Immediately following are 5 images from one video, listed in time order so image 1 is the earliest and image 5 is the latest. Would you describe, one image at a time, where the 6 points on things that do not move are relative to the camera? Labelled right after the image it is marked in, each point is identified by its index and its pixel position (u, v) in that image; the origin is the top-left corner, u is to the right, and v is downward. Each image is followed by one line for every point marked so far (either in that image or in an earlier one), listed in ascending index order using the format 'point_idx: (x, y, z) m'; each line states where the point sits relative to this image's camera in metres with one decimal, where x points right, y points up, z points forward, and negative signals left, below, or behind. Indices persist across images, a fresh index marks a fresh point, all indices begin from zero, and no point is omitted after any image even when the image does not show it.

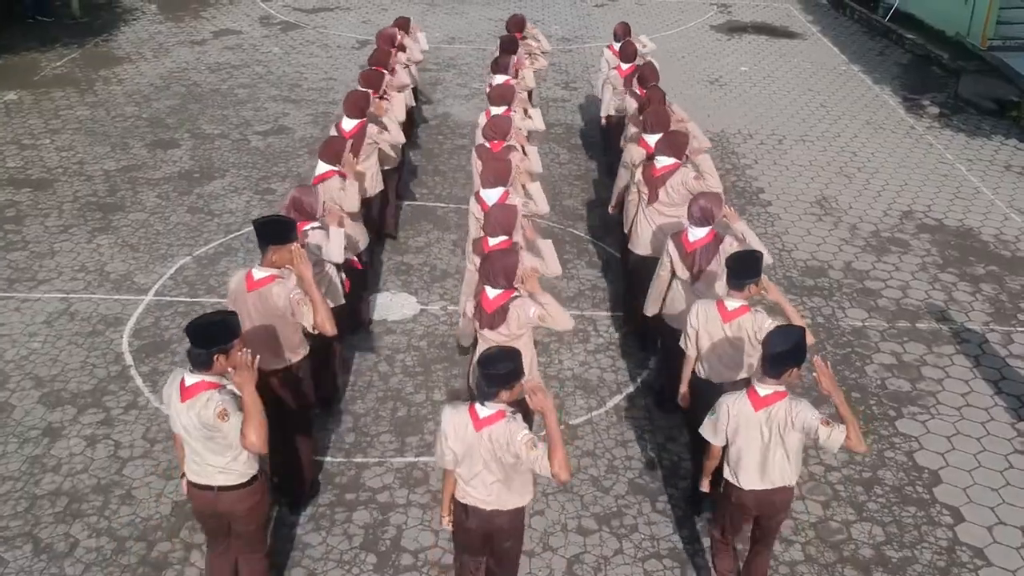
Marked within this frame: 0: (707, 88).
0: (+2.8, +2.9, +12.0) m
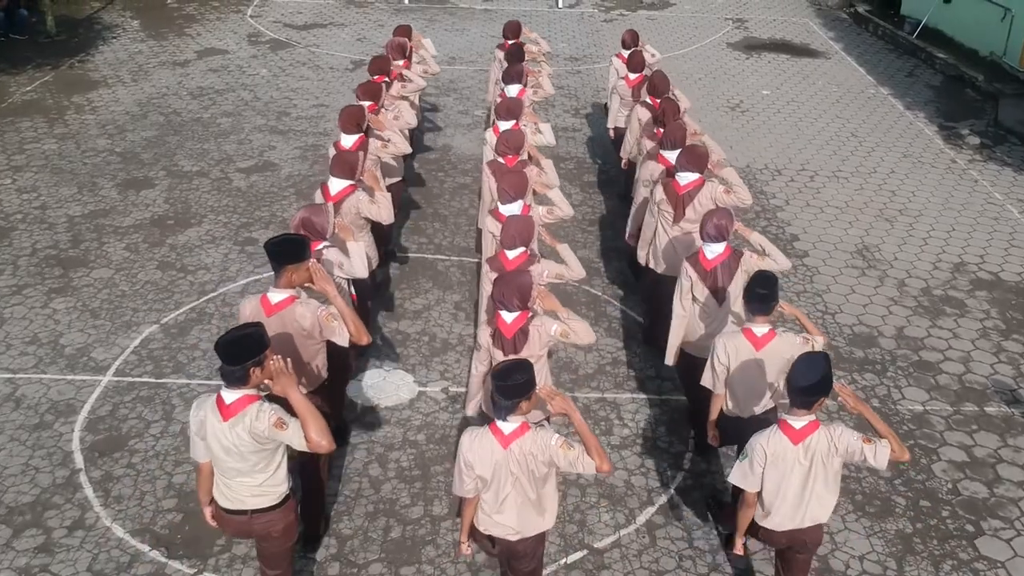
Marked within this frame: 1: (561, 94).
0: (+2.9, +2.3, +11.1) m
1: (+0.7, +2.8, +11.8) m
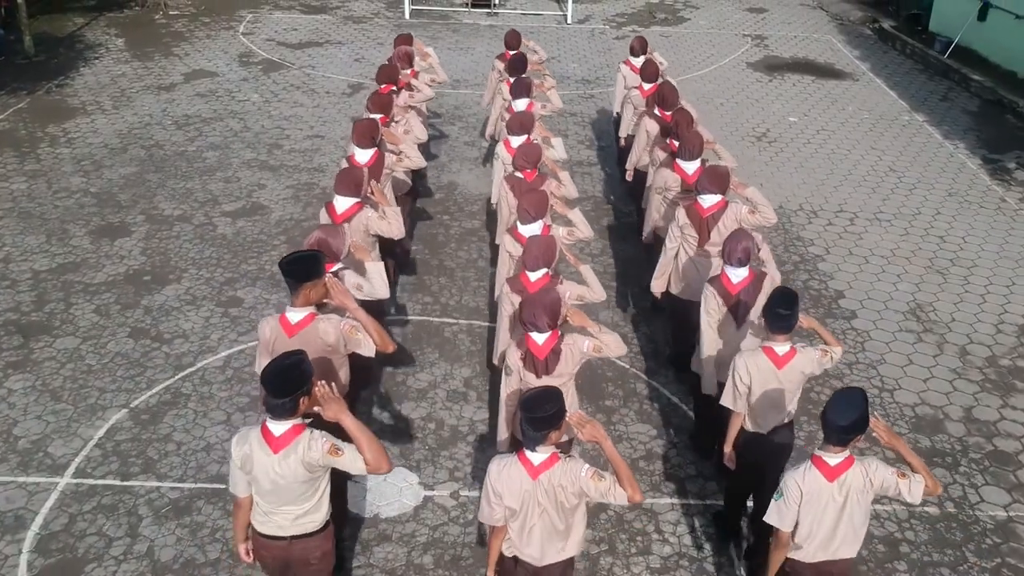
0: (+3.0, +1.8, +10.3) m
1: (+0.8, +2.2, +11.0) m
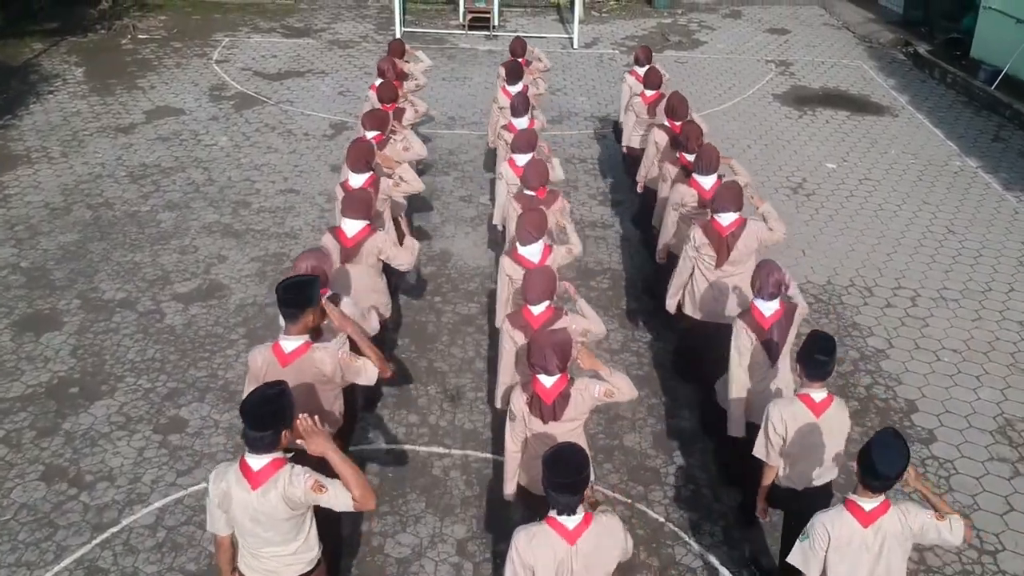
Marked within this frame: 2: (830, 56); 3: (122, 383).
0: (+3.0, +1.0, +9.1) m
1: (+0.8, +1.4, +9.8) m
2: (+5.2, +3.8, +13.7) m
3: (-2.8, -0.7, +6.0) m
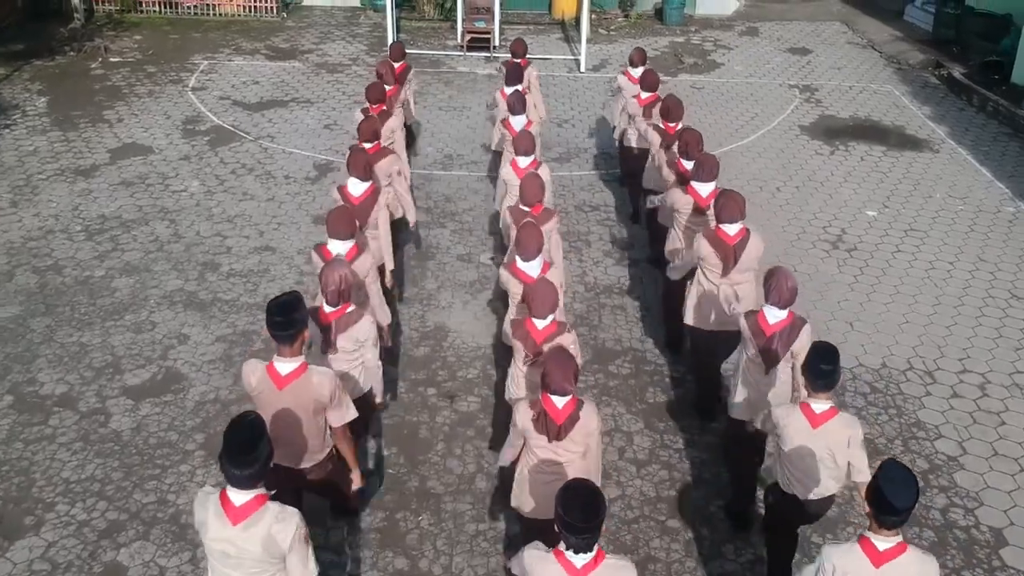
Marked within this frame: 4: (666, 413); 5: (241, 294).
0: (+3.1, +0.3, +8.1) m
1: (+0.9, +0.8, +8.7) m
2: (+5.3, +3.2, +12.7) m
3: (-2.8, -1.4, +5.0) m
4: (+1.1, -0.9, +6.1) m
5: (-2.4, 0.0, +7.2) m
